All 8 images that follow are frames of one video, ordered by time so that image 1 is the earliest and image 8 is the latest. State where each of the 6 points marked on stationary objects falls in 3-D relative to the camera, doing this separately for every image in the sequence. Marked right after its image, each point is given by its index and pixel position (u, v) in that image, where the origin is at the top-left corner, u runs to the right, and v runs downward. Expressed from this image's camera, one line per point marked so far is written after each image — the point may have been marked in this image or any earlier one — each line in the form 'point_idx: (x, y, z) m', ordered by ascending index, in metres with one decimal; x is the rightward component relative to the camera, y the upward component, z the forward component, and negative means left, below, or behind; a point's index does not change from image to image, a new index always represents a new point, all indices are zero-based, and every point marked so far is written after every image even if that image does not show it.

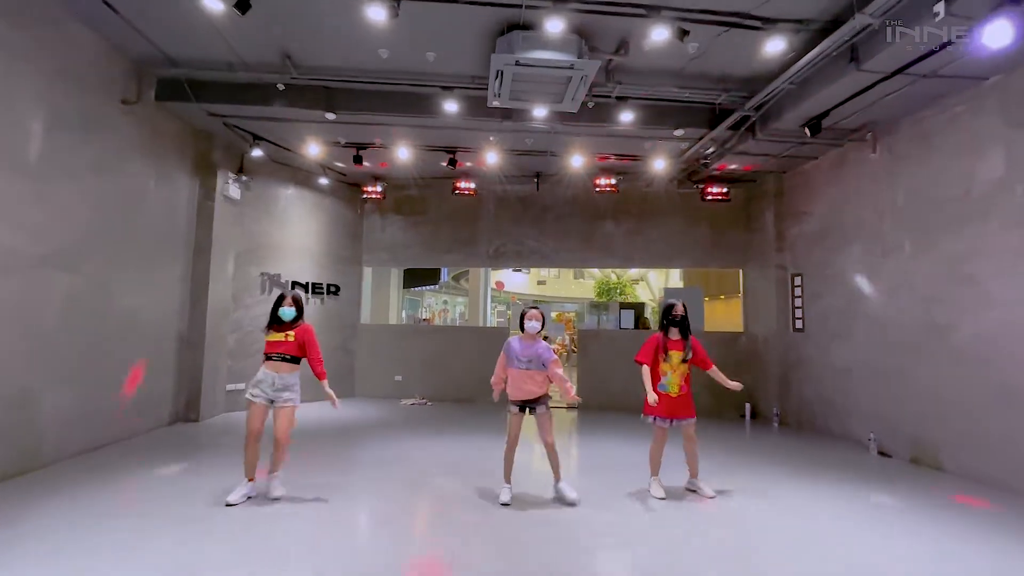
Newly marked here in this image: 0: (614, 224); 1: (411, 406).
0: (+1.6, +1.0, +8.0) m
1: (-1.5, -1.8, +7.7) m
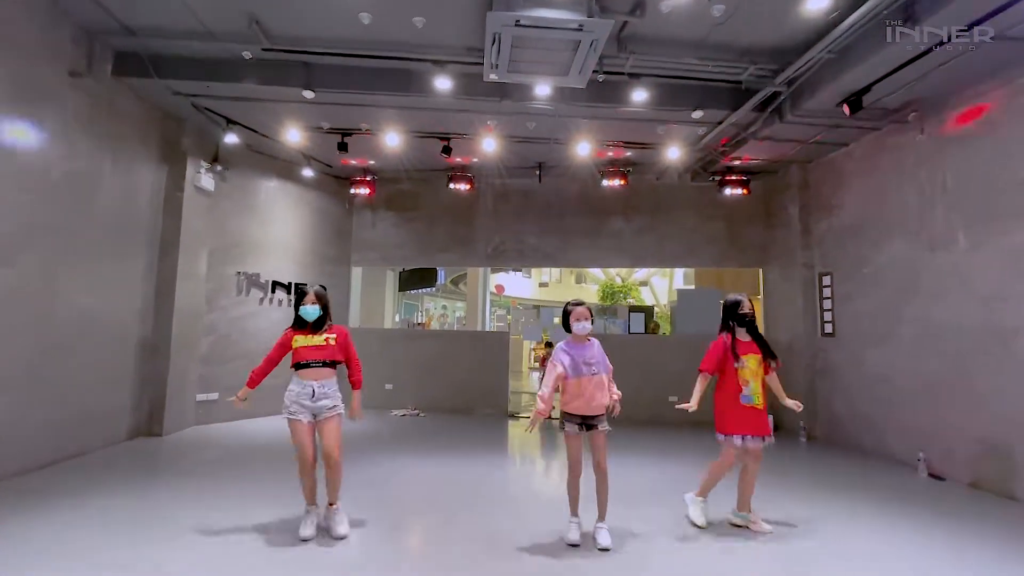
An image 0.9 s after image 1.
0: (+1.6, +1.0, +7.5) m
1: (-1.5, -1.8, +7.1) m
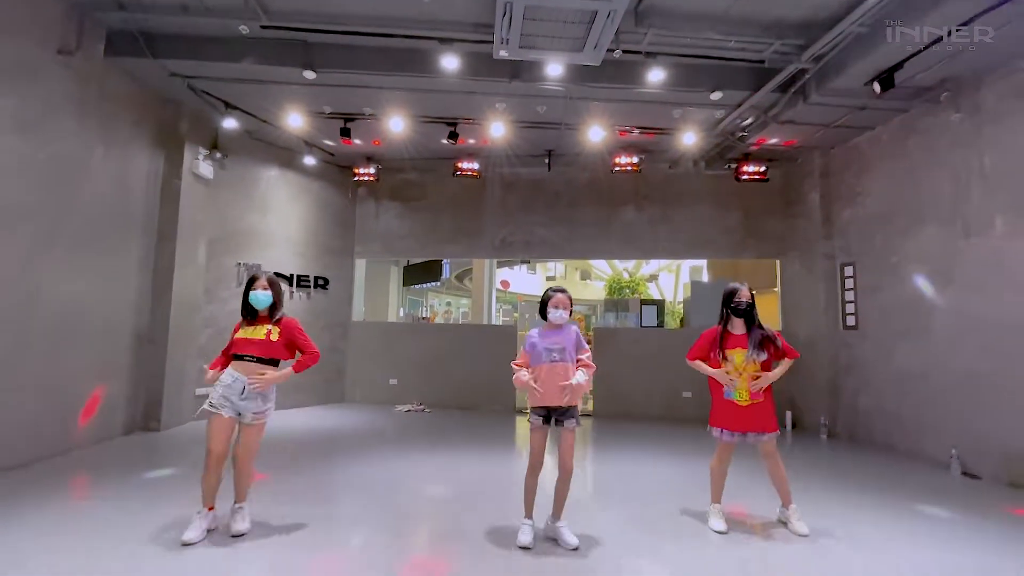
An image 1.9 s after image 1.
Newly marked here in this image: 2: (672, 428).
0: (+1.7, +1.1, +7.2) m
1: (-1.4, -1.7, +6.9) m
2: (+2.0, -1.7, +6.3) m
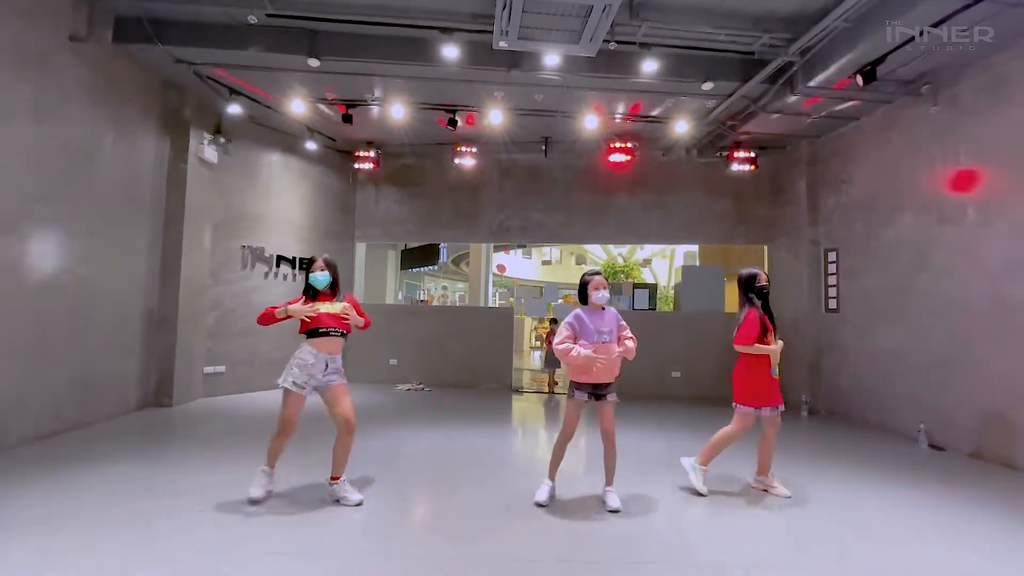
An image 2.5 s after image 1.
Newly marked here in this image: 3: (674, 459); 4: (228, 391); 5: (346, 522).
0: (+1.7, +1.3, +7.4) m
1: (-1.4, -1.4, +7.2) m
2: (+1.9, -1.5, +6.6) m
3: (+1.4, -1.5, +4.5) m
4: (-3.5, -1.3, +6.3) m
5: (-1.0, -1.4, +3.0) m
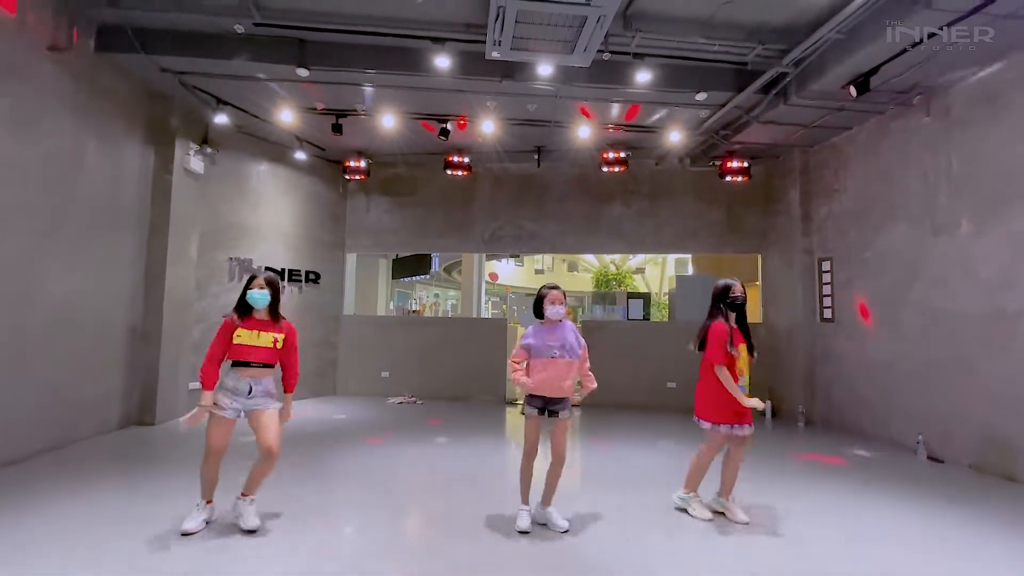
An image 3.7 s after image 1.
0: (+1.6, +1.2, +7.4) m
1: (-1.5, -1.6, +7.0) m
2: (+1.8, -1.6, +6.5) m
3: (+1.4, -1.6, +4.4) m
4: (-3.6, -1.4, +6.2) m
5: (-1.0, -1.5, +2.9) m
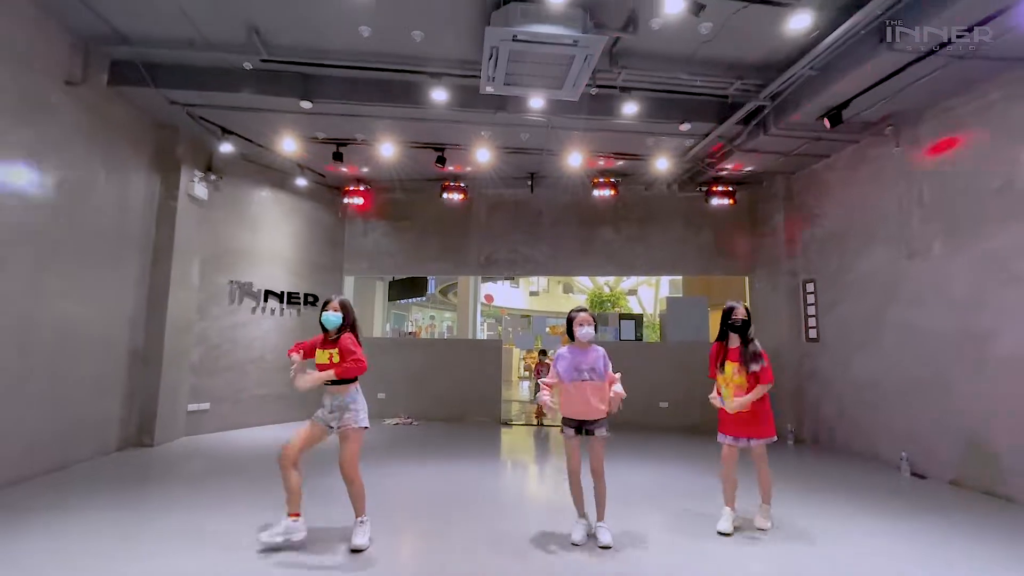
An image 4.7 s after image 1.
0: (+1.5, +0.9, +7.6) m
1: (-1.6, -1.9, +7.1) m
2: (+1.8, -1.9, +6.6) m
3: (+1.3, -1.8, +4.6) m
4: (-3.6, -1.7, +6.2) m
5: (-1.1, -1.6, +3.0) m
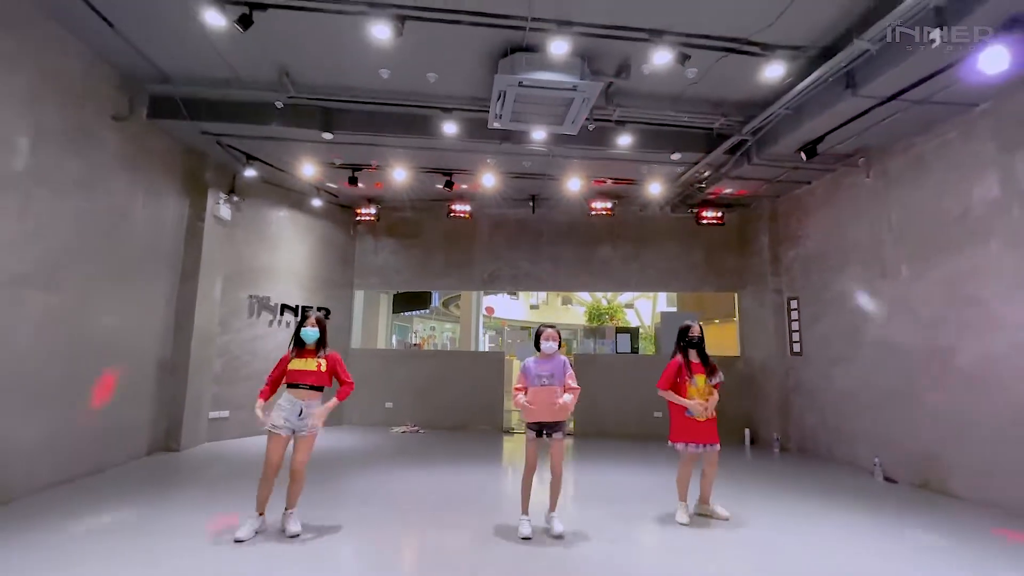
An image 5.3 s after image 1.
0: (+1.5, +0.6, +8.0) m
1: (-1.6, -2.1, +7.5) m
2: (+1.8, -2.1, +7.0) m
3: (+1.4, -2.0, +4.9) m
4: (-3.6, -1.9, +6.6) m
5: (-1.0, -1.7, +3.4) m
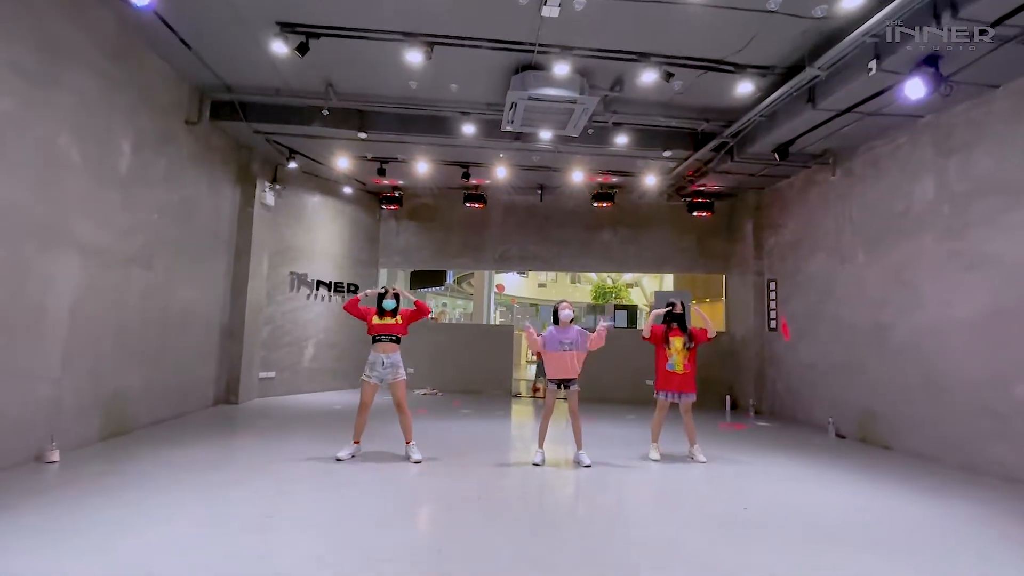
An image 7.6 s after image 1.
0: (+1.7, +1.0, +8.8) m
1: (-1.4, -1.8, +8.5) m
2: (+1.9, -1.8, +7.9) m
3: (+1.4, -1.8, +5.8) m
4: (-3.5, -1.6, +7.6) m
5: (-1.0, -1.6, +4.4) m
